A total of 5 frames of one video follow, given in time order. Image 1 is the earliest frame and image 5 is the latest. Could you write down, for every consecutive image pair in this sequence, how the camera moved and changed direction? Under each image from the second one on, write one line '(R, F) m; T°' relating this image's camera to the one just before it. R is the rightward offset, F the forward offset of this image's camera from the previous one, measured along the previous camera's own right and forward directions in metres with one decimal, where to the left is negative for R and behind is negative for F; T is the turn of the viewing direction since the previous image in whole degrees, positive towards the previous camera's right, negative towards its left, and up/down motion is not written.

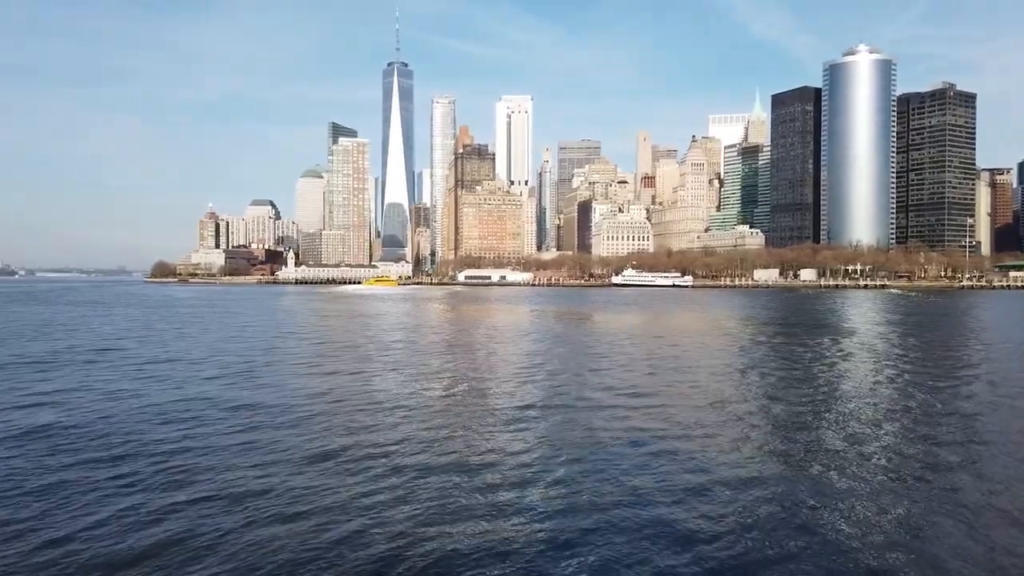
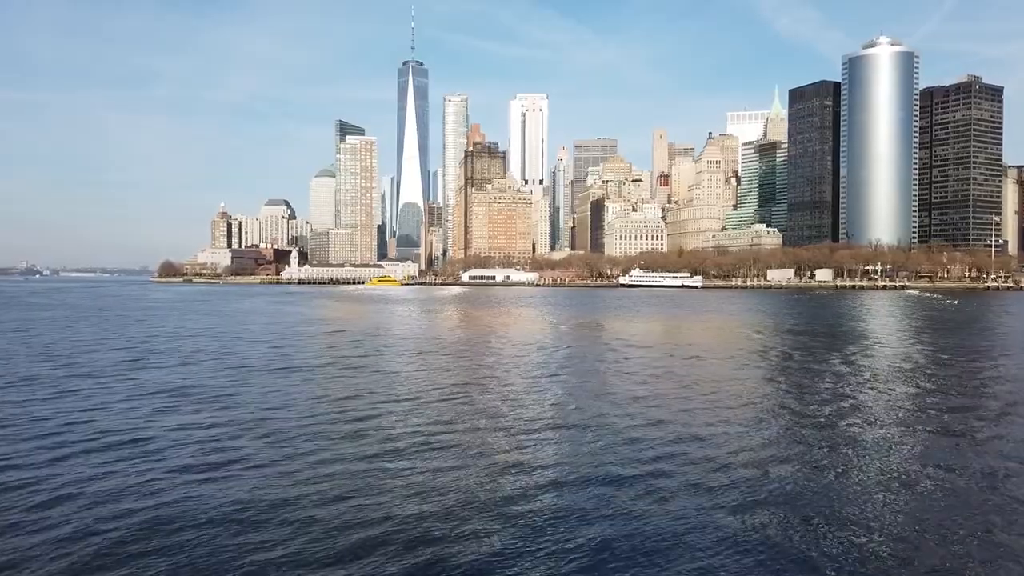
(+1.9, +2.9) m; -1°
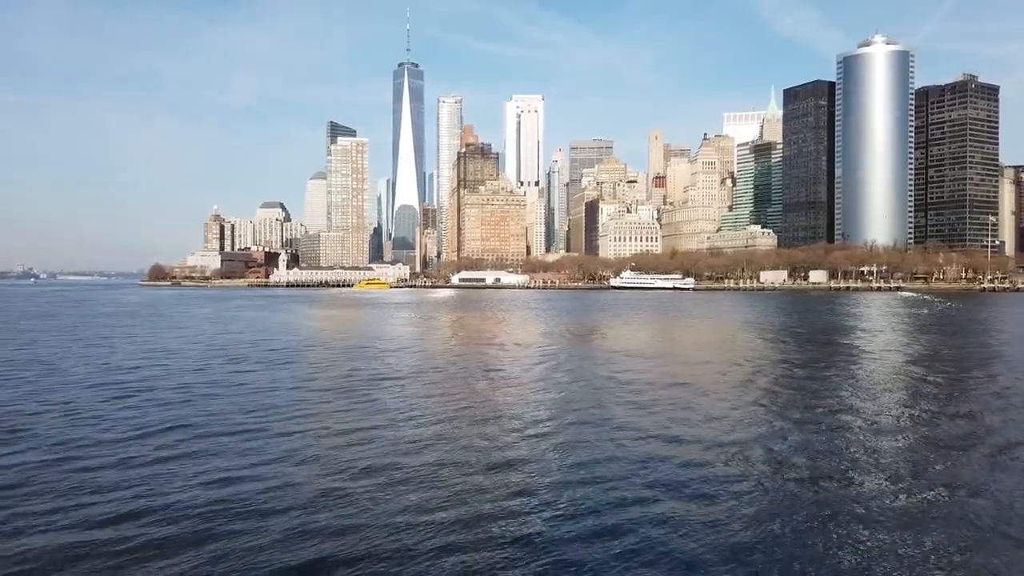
(+1.2, +1.5) m; 0°
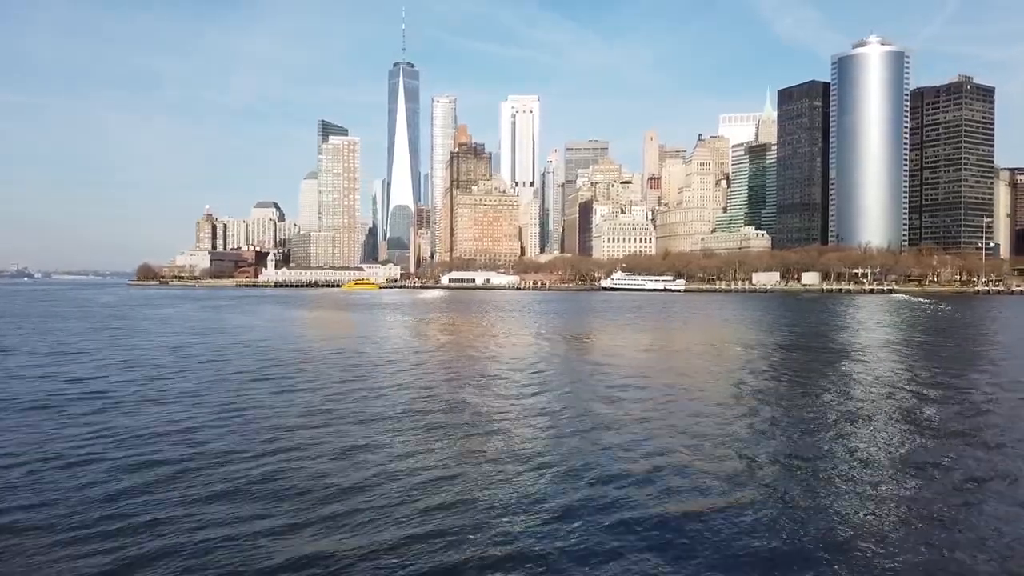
(+1.0, +1.2) m; 0°
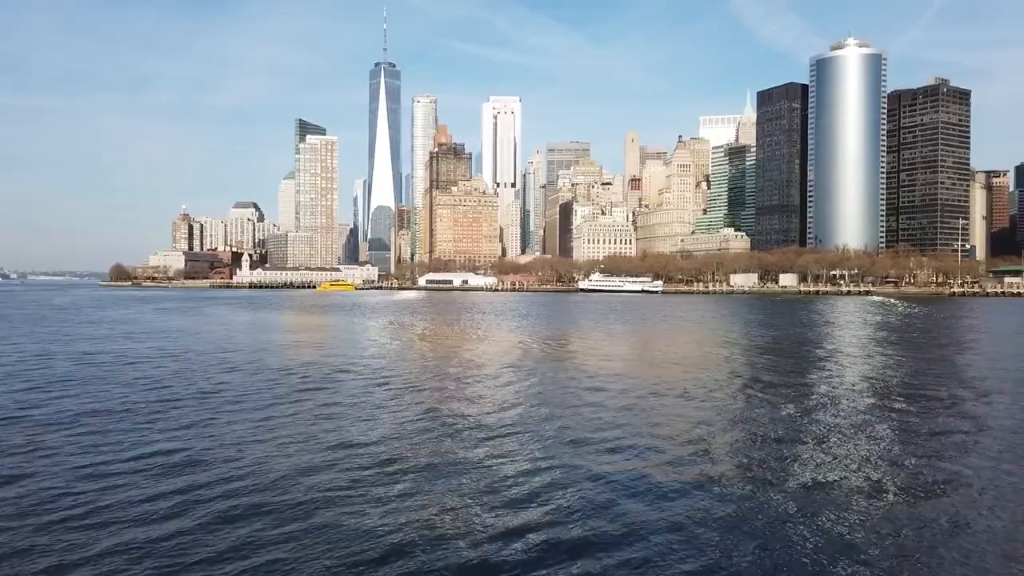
(+0.7, +0.9) m; +1°
